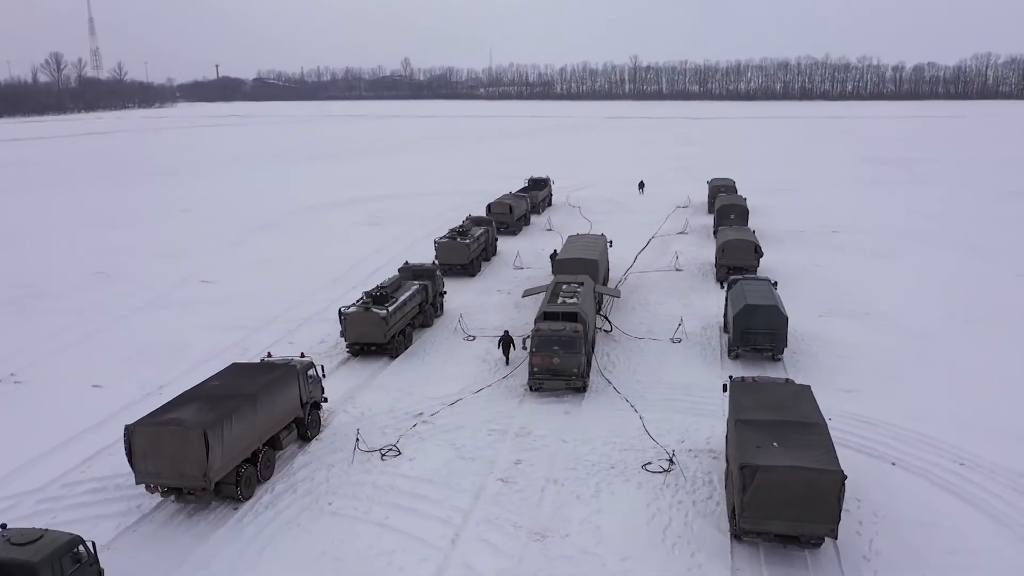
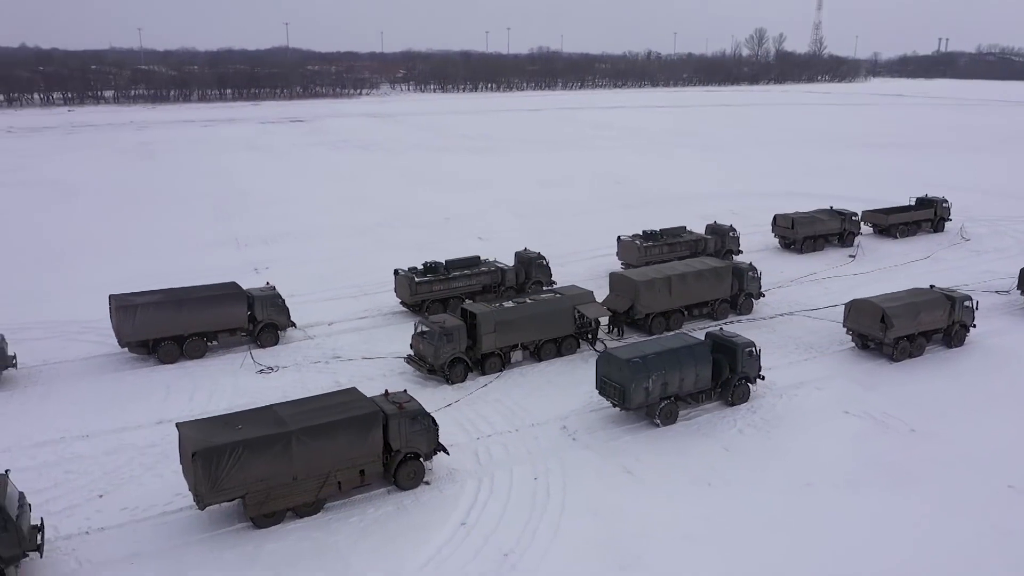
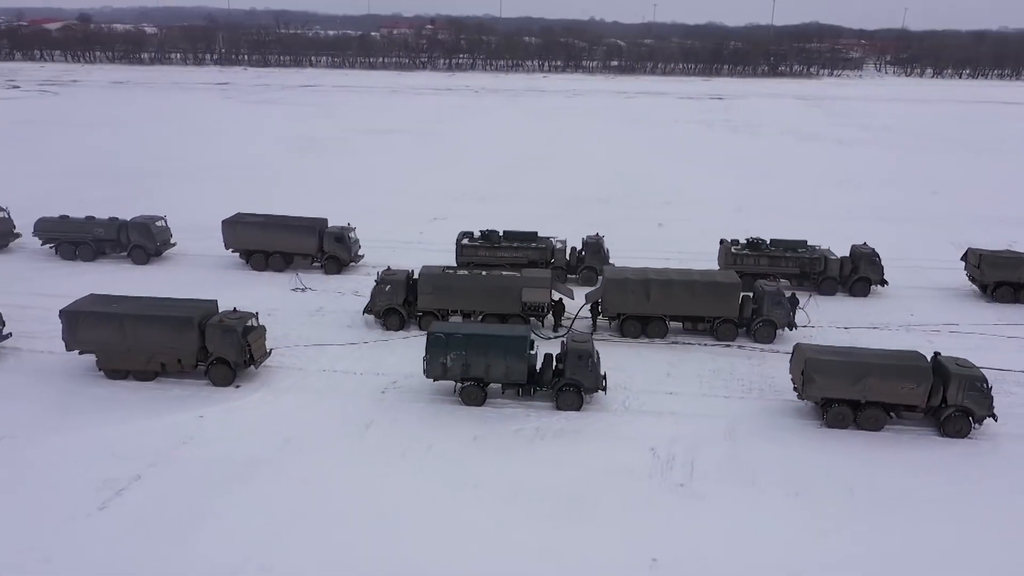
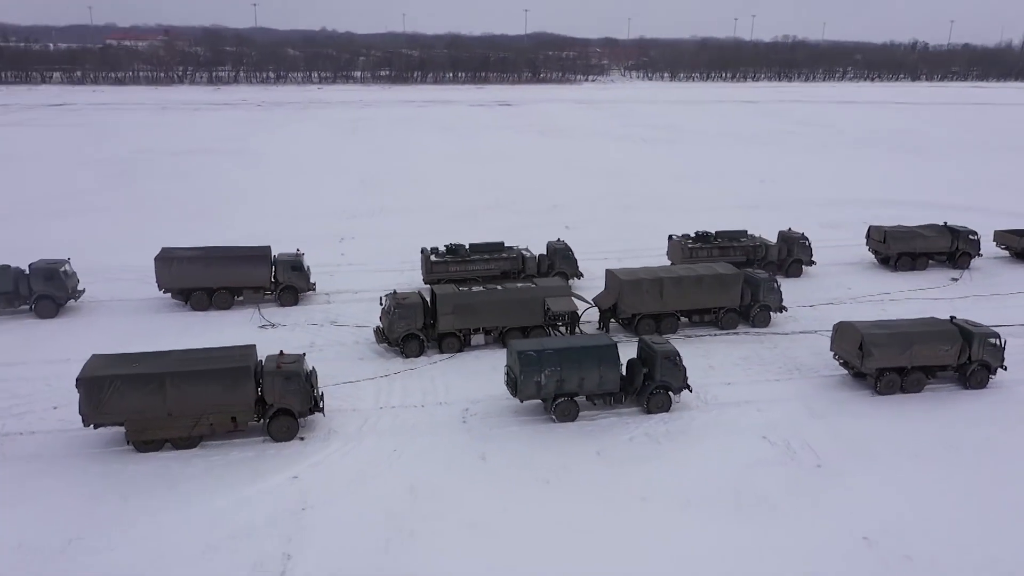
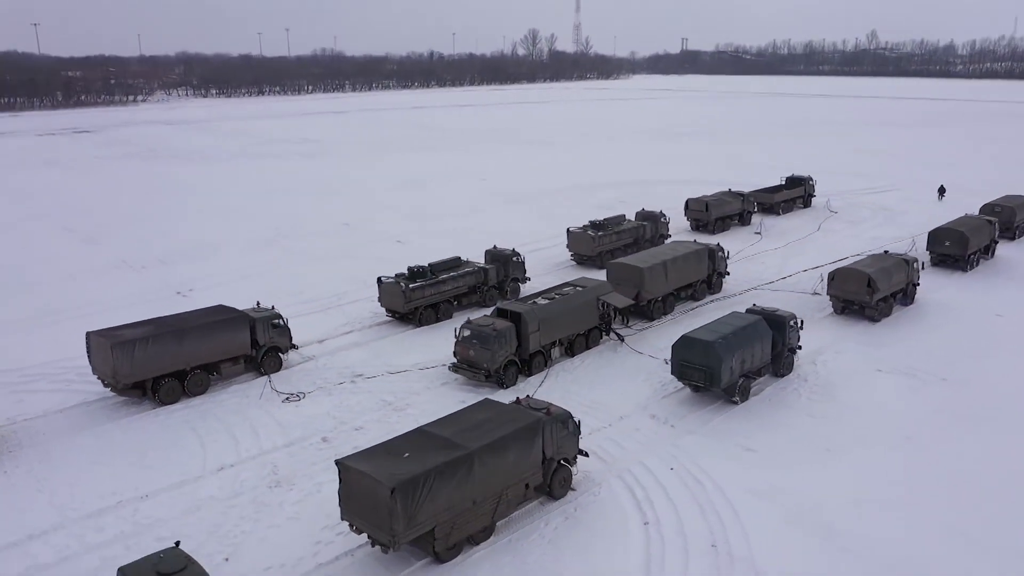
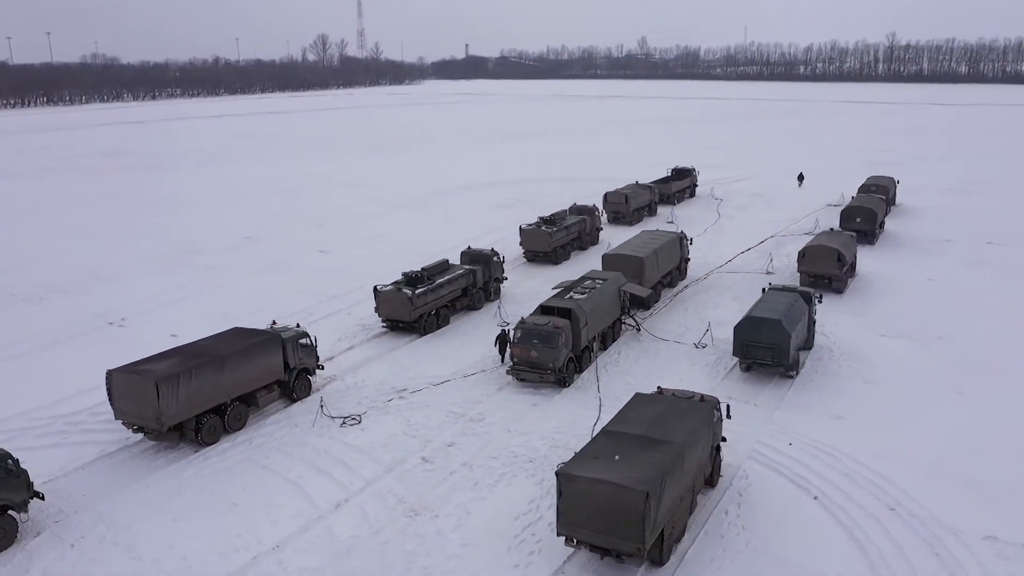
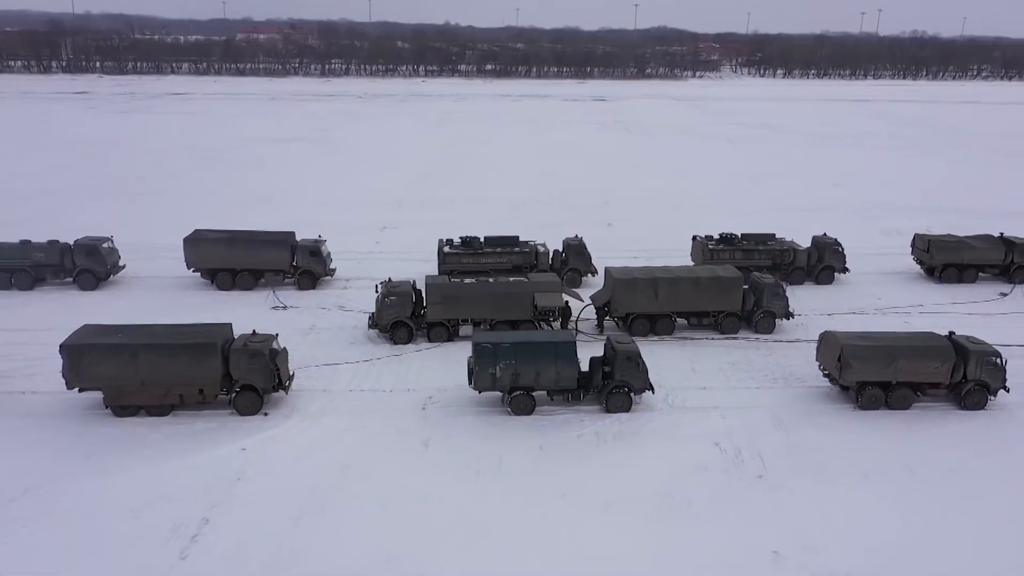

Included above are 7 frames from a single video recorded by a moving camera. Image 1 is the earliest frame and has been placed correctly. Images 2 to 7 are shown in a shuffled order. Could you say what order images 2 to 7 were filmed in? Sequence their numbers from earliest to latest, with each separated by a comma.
6, 5, 2, 4, 7, 3
